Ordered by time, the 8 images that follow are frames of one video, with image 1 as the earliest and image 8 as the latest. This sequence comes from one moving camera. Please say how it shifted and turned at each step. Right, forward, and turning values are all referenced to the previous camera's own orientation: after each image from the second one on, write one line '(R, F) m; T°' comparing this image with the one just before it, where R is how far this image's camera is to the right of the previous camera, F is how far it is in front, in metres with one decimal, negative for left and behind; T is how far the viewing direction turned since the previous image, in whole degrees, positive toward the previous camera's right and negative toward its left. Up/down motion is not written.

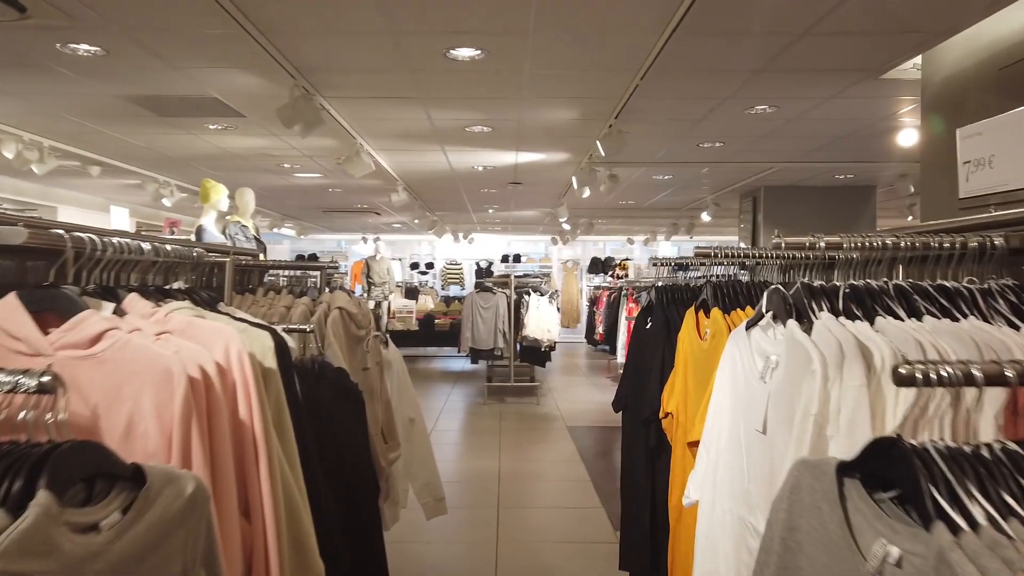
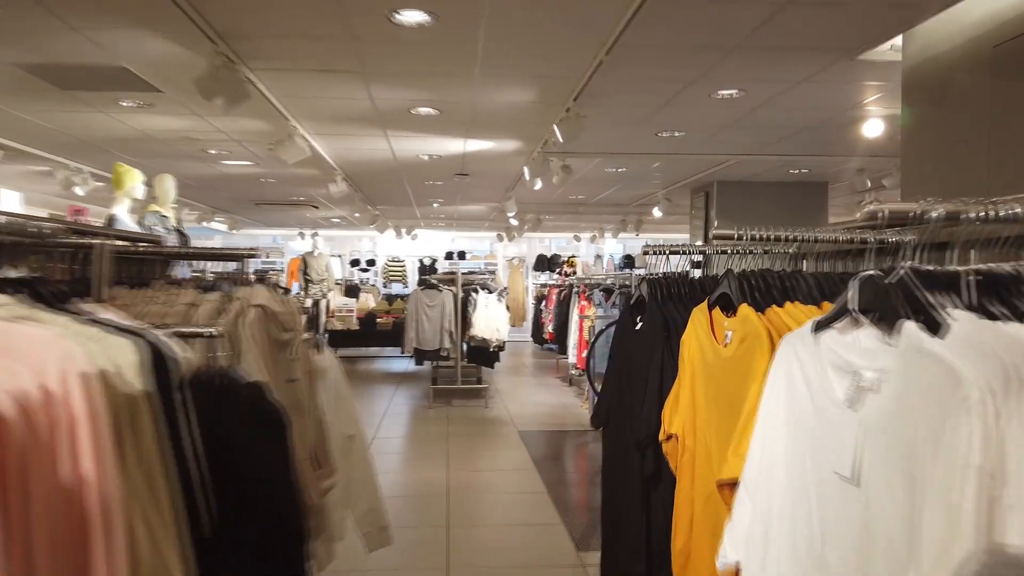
(0.0, +0.4) m; +4°
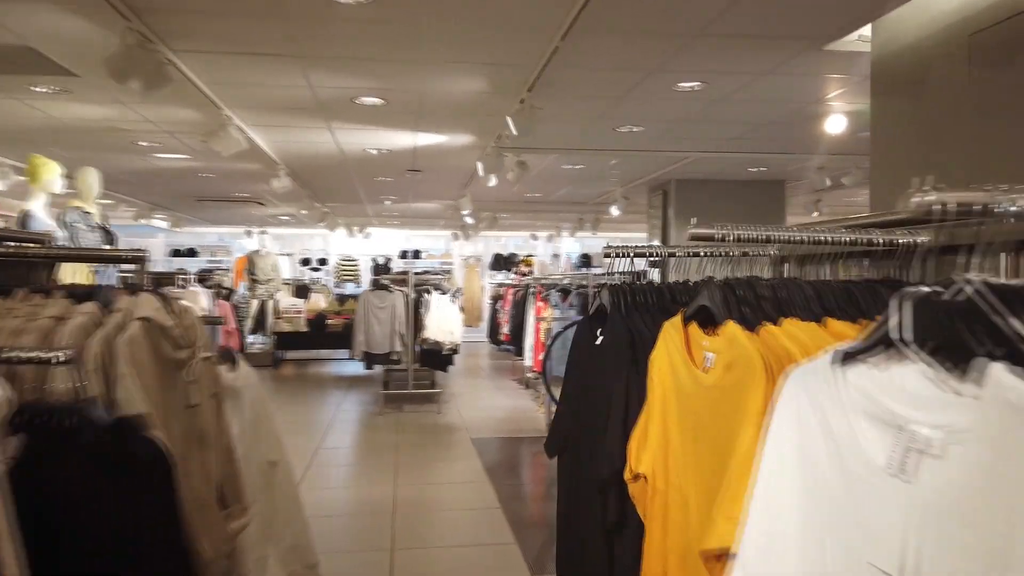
(0.0, +0.3) m; +3°
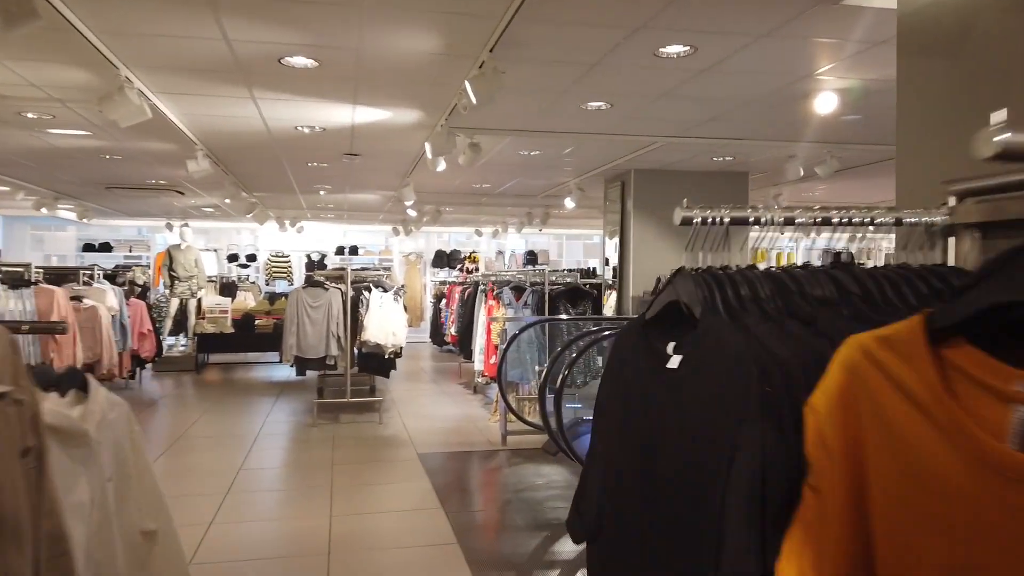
(-0.1, +0.6) m; +5°
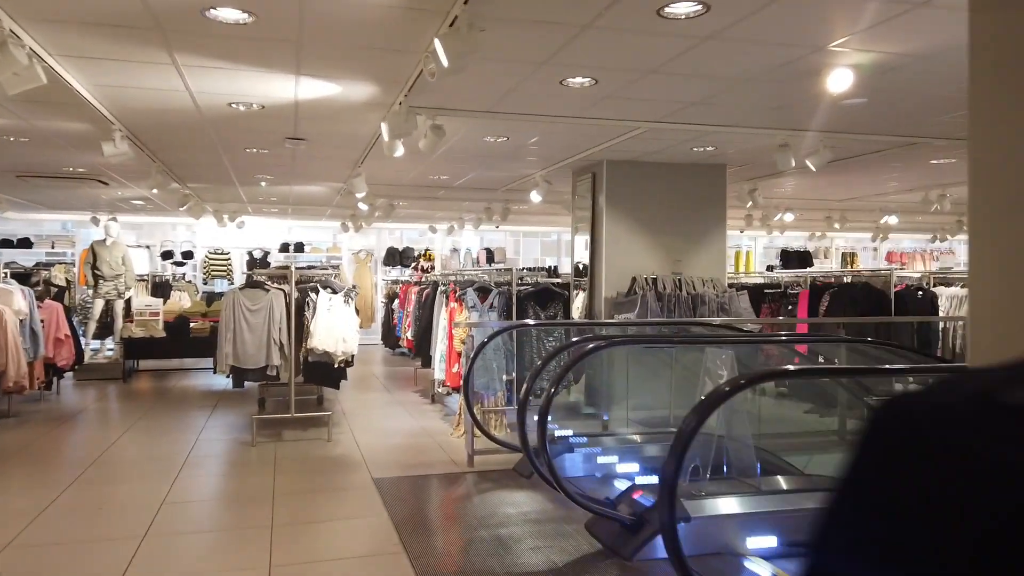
(-0.1, +0.6) m; +4°
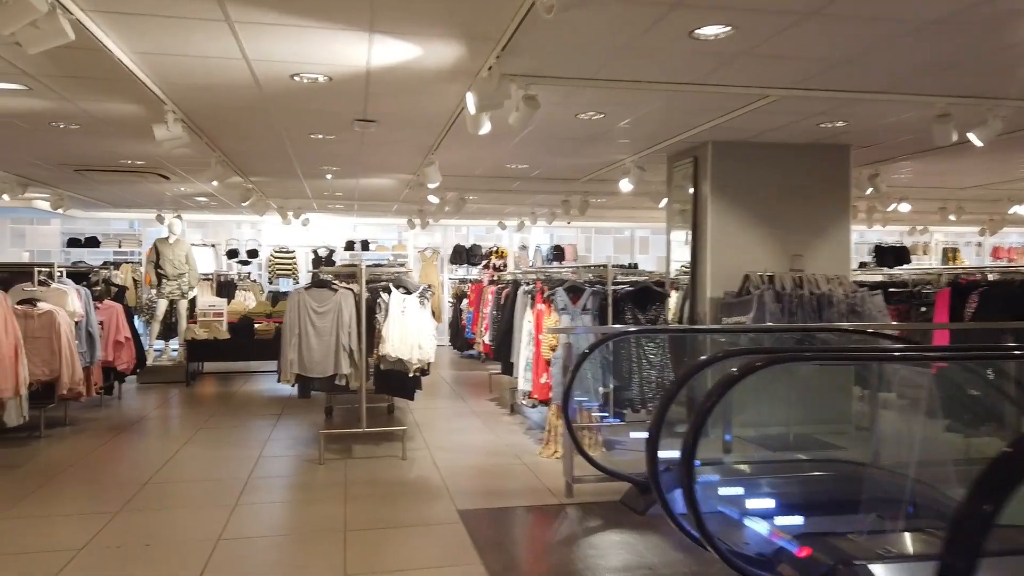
(-0.3, +0.7) m; -4°
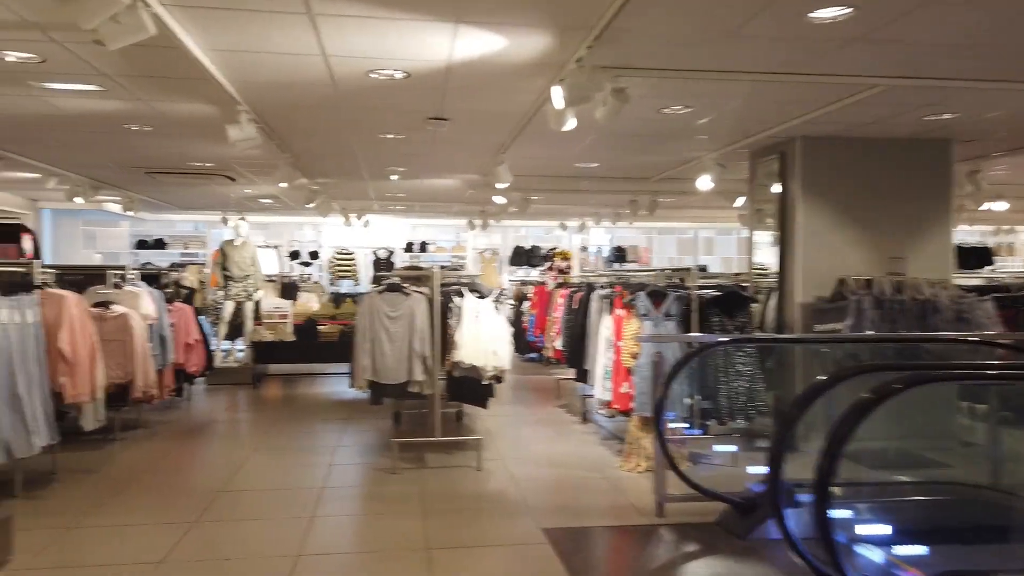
(-0.2, +0.2) m; -4°
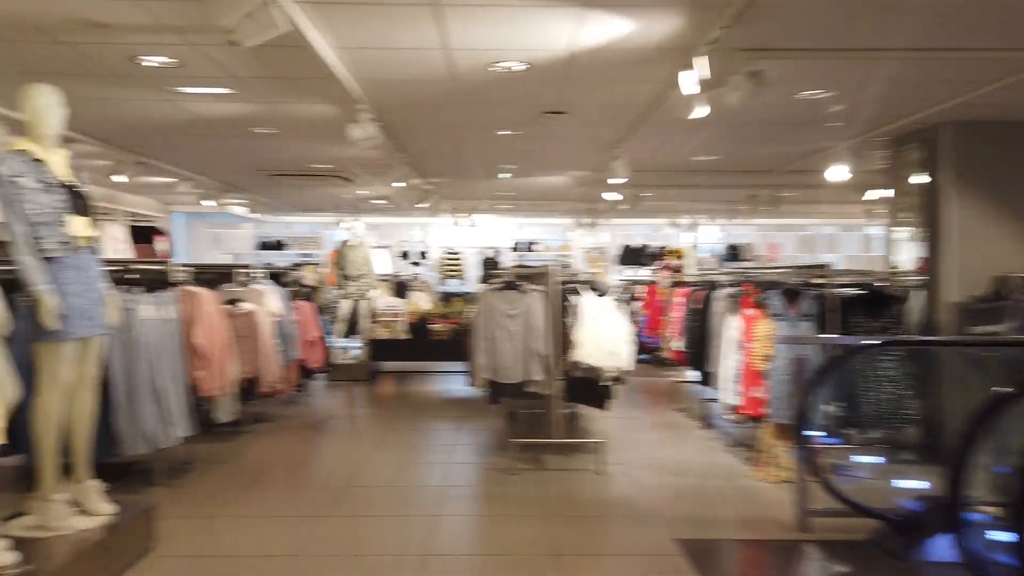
(-0.1, +0.1) m; -8°
